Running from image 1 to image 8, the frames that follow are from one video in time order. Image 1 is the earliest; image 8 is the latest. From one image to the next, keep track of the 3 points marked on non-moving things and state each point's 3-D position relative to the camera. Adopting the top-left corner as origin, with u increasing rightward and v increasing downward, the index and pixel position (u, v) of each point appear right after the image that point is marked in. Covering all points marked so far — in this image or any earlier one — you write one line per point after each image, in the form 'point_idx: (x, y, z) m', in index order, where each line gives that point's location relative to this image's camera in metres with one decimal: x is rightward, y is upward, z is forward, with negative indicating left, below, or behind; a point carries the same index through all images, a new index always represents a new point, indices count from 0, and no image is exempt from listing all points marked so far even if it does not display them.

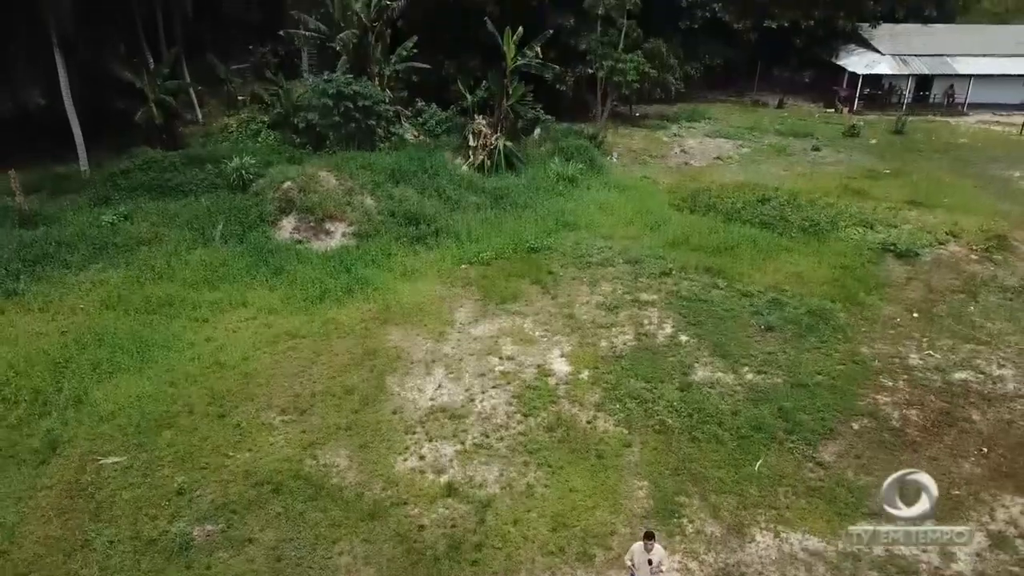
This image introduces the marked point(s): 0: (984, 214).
0: (+8.7, +1.4, +14.9) m
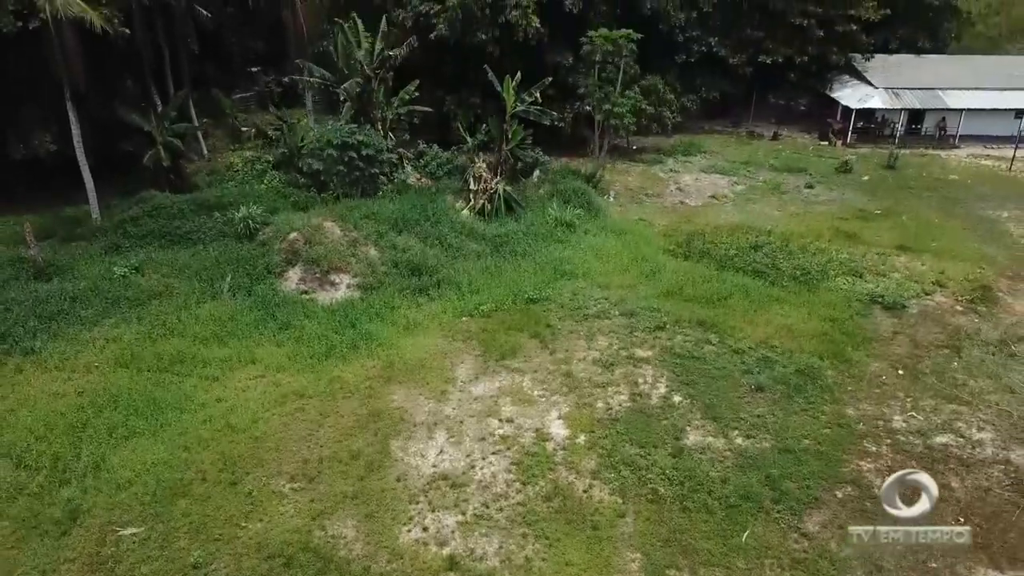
0: (+8.7, +0.5, +15.4) m
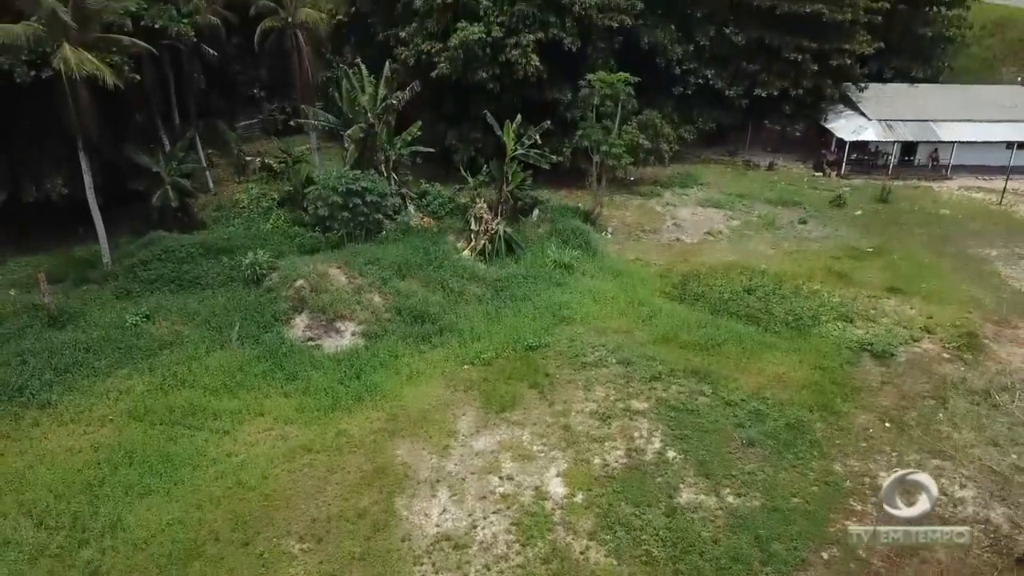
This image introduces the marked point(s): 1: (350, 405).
0: (+8.7, -0.3, +15.8) m
1: (-2.4, -1.8, +12.3) m
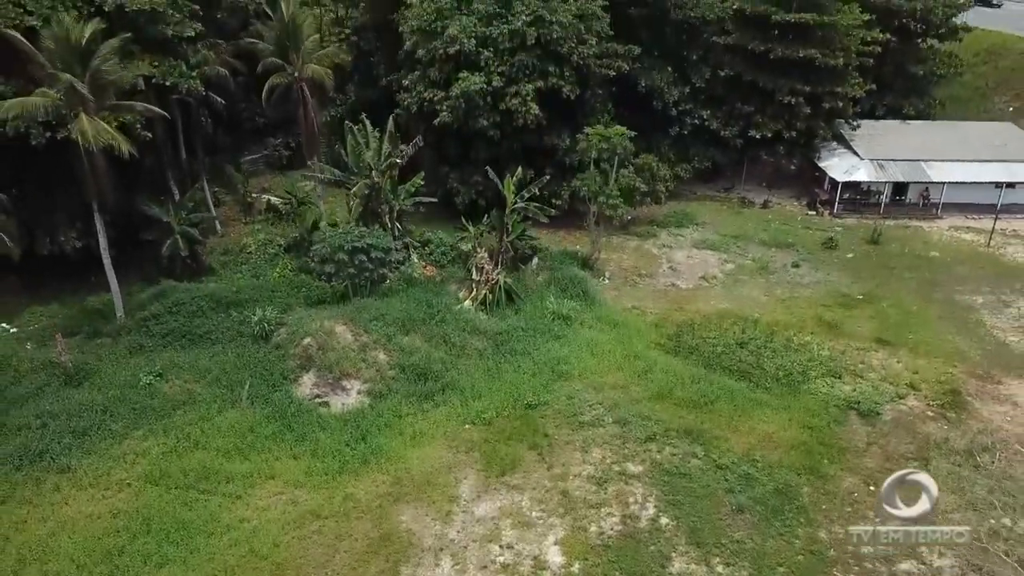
0: (+8.7, -1.4, +16.3) m
1: (-2.4, -2.8, +12.8) m
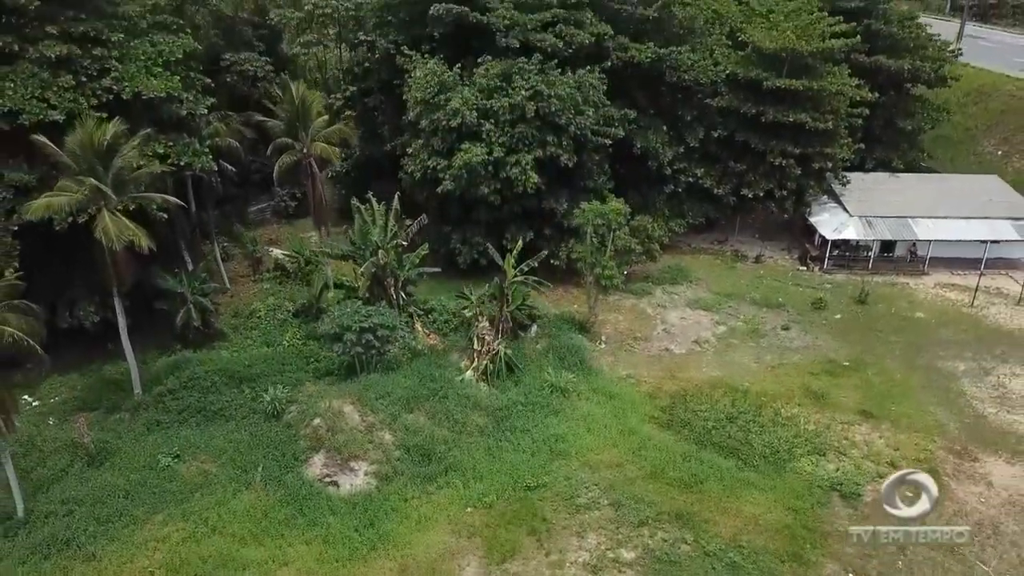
0: (+8.7, -3.0, +17.1) m
1: (-2.4, -4.4, +13.6) m
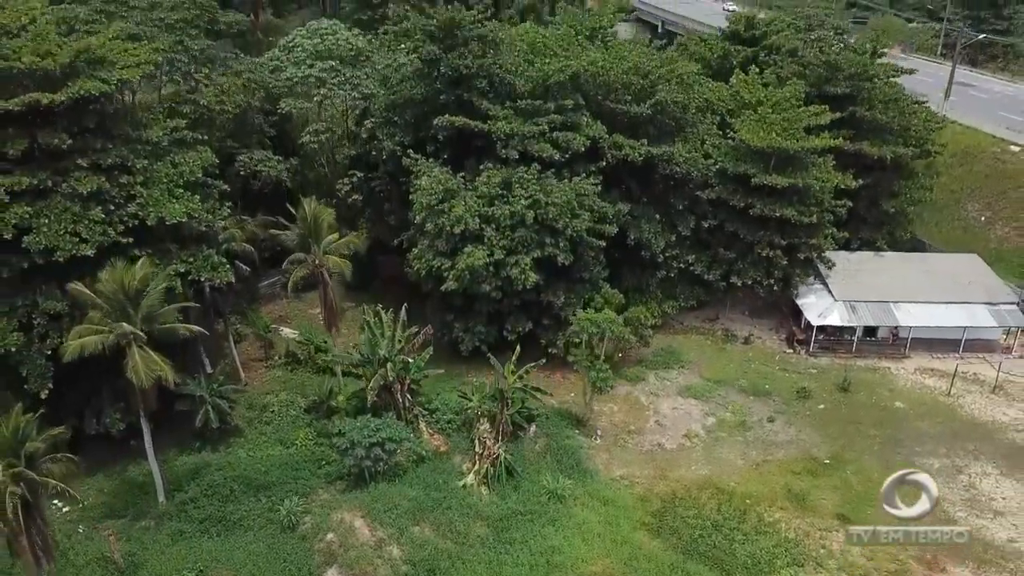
0: (+8.6, -5.6, +18.3) m
1: (-2.5, -7.0, +14.7) m
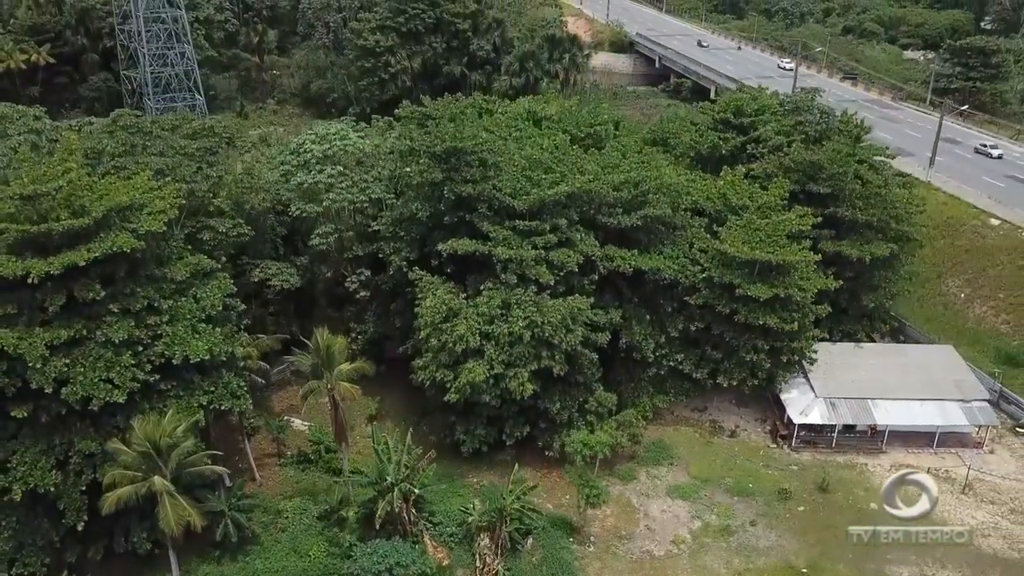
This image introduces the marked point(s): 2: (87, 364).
0: (+8.6, -8.9, +19.8) m
1: (-2.5, -10.4, +16.3) m
2: (-9.9, -1.8, +18.9) m
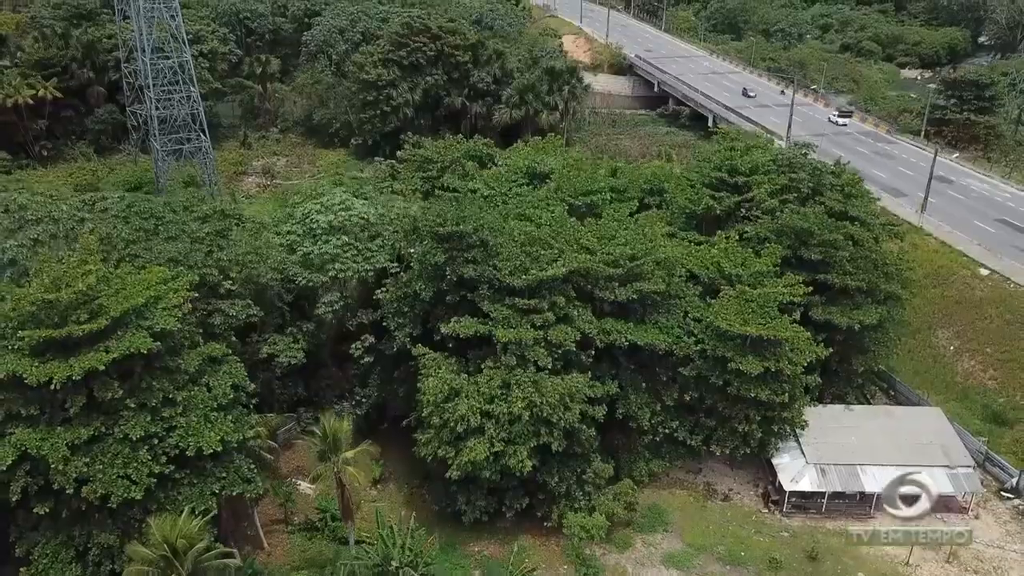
0: (+8.6, -11.4, +20.6) m
1: (-2.5, -12.8, +17.1) m
2: (-9.9, -4.2, +19.8) m
